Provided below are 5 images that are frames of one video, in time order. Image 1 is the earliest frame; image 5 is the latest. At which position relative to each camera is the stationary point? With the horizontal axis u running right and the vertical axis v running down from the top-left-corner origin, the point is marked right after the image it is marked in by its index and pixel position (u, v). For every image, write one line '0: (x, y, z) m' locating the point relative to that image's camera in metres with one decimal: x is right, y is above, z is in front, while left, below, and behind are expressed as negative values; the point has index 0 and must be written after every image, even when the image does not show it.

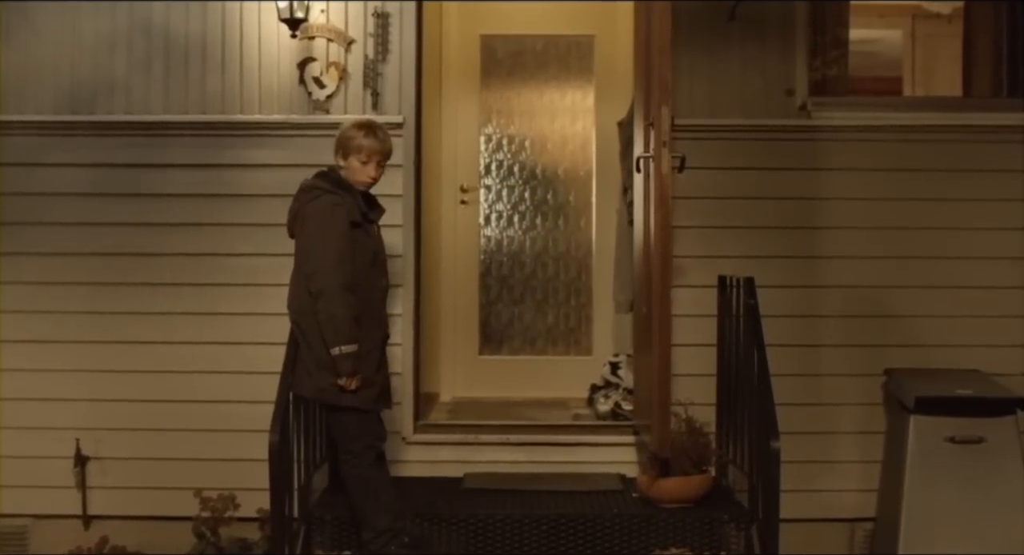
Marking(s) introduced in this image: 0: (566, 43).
0: (+0.2, +1.0, +6.9) m
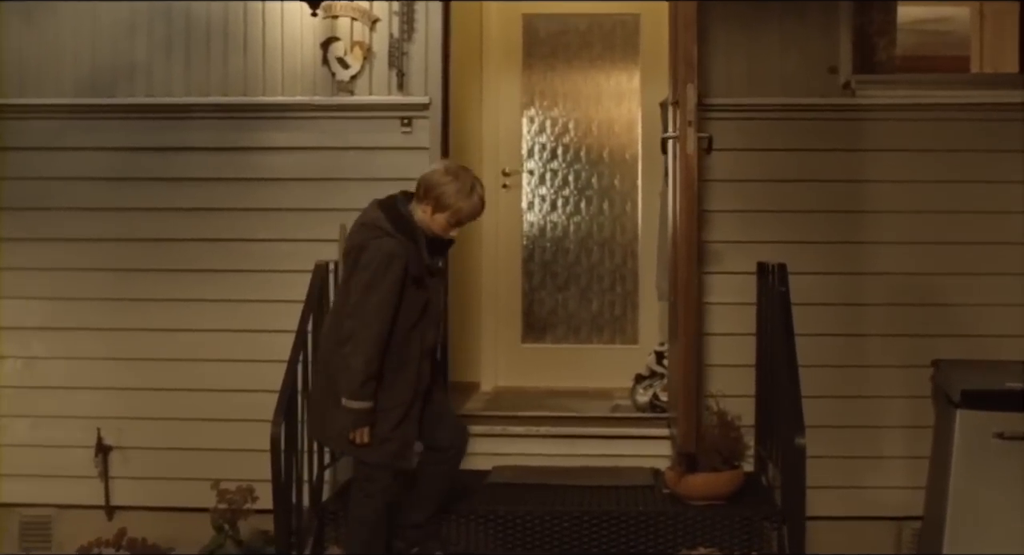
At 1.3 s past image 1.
0: (+0.4, +1.1, +6.7) m
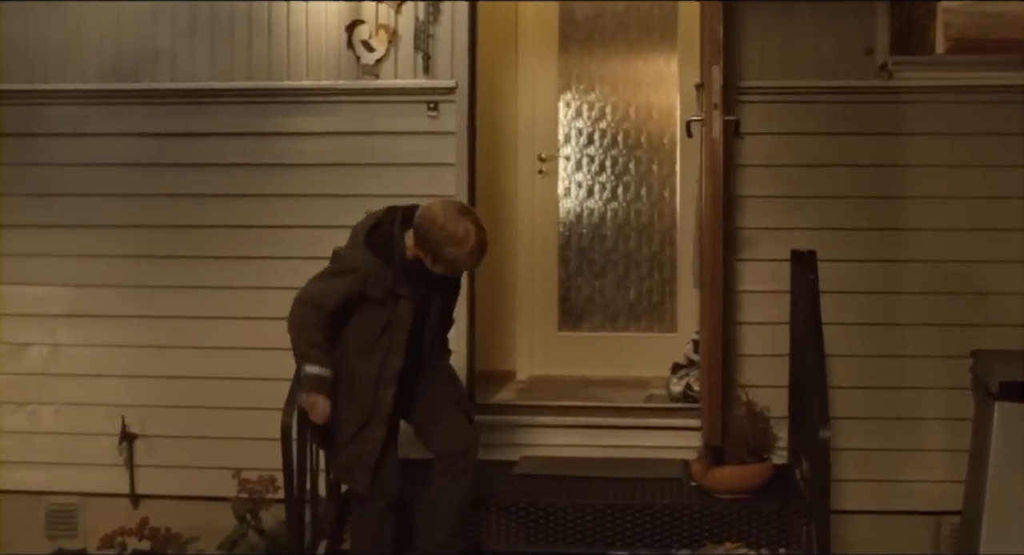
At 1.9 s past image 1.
0: (+0.6, +1.1, +6.5) m
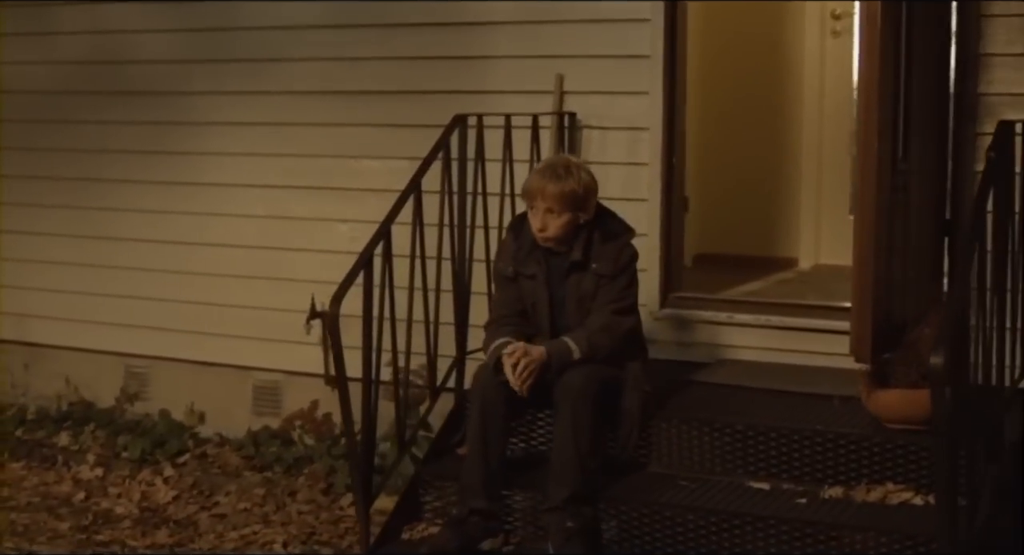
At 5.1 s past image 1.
0: (+1.6, +1.5, +5.4) m
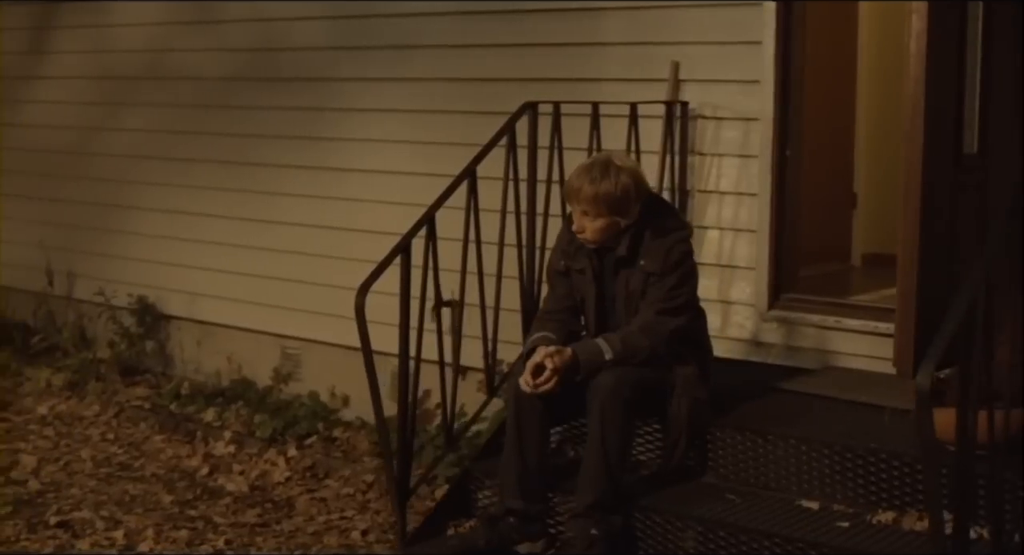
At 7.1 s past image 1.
0: (+2.1, +1.5, +4.9) m
